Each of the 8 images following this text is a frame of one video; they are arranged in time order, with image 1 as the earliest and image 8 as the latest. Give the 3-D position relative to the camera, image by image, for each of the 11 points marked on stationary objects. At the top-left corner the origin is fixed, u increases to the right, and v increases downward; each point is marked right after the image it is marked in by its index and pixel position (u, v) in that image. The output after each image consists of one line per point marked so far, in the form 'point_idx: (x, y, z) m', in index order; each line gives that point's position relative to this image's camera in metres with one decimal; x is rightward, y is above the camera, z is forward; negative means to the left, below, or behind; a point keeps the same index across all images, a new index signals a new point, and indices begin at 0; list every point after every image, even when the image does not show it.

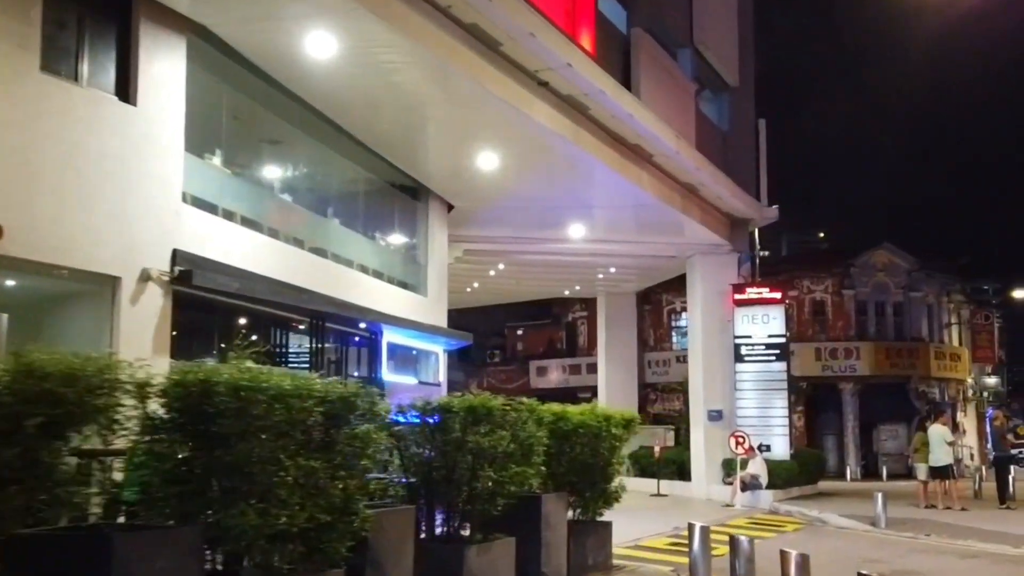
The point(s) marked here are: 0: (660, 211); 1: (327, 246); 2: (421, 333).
0: (+2.4, +1.3, +18.6) m
1: (-2.3, +0.5, +13.8) m
2: (-1.2, -0.6, +15.3) m
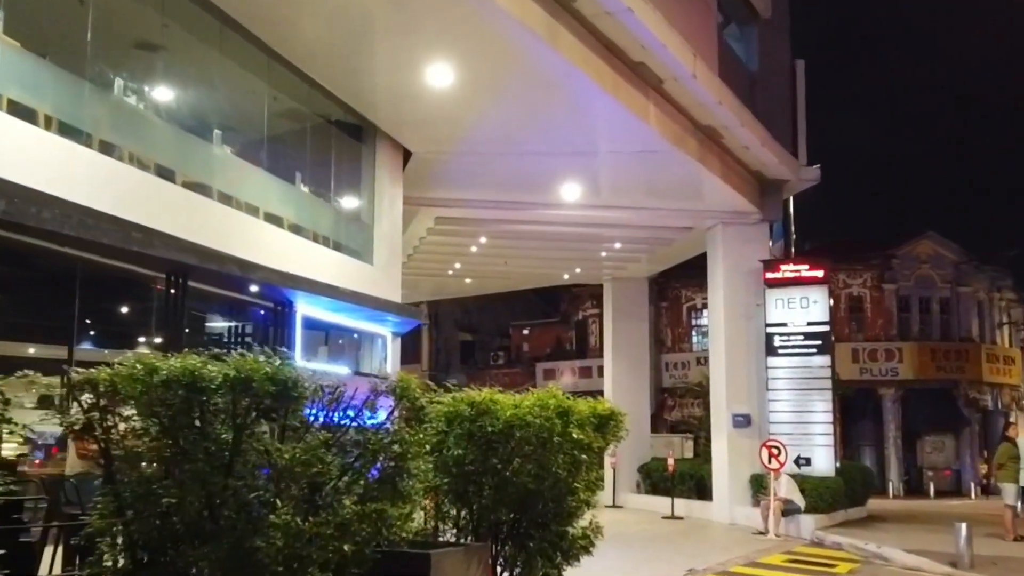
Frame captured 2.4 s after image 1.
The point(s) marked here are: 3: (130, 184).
0: (+2.1, +1.7, +14.8) m
1: (-2.8, +1.0, +10.1) m
2: (-1.7, -0.2, +11.6) m
3: (-3.0, +0.8, +8.6) m
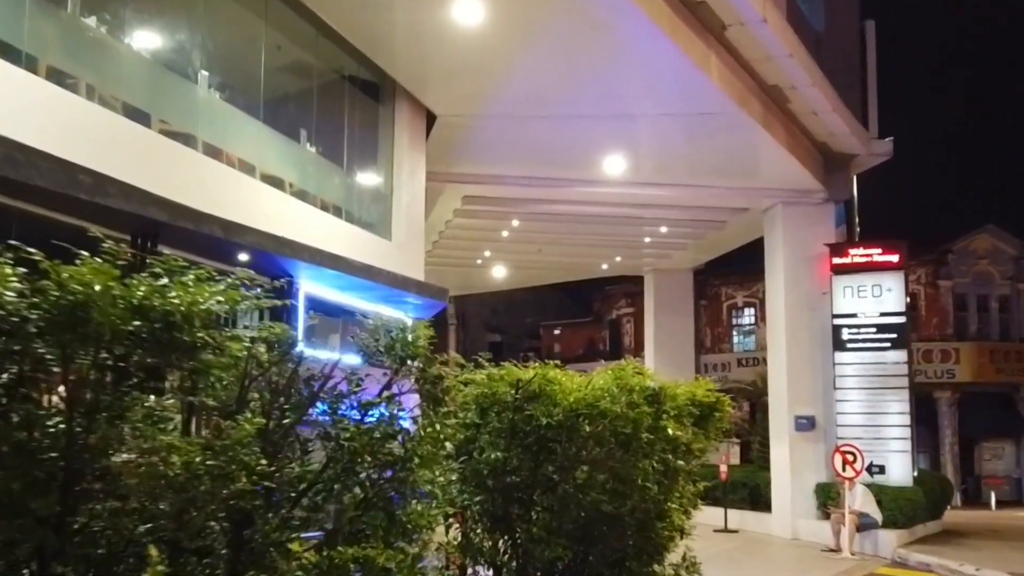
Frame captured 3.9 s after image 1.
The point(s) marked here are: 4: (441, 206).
0: (+2.5, +1.9, +13.0) m
1: (-2.4, +1.2, +8.4) m
2: (-1.3, 0.0, +9.9) m
3: (-2.7, +1.1, +6.9) m
4: (-1.1, +1.3, +16.7) m
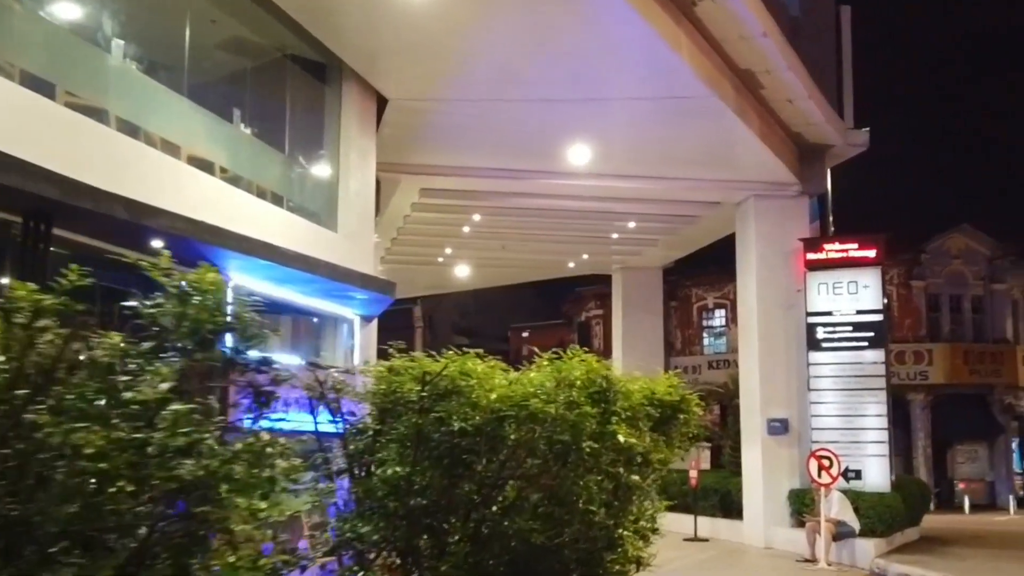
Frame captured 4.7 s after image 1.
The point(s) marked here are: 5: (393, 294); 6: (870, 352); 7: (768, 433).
0: (+2.0, +1.9, +12.3) m
1: (-2.8, +1.3, +7.6) m
2: (-1.7, +0.1, +9.1) m
3: (-3.0, +1.1, +6.1) m
4: (-1.6, +1.3, +15.9) m
5: (-1.1, -0.1, +10.3) m
6: (+4.8, -0.8, +14.6) m
7: (+3.5, -2.0, +14.9) m
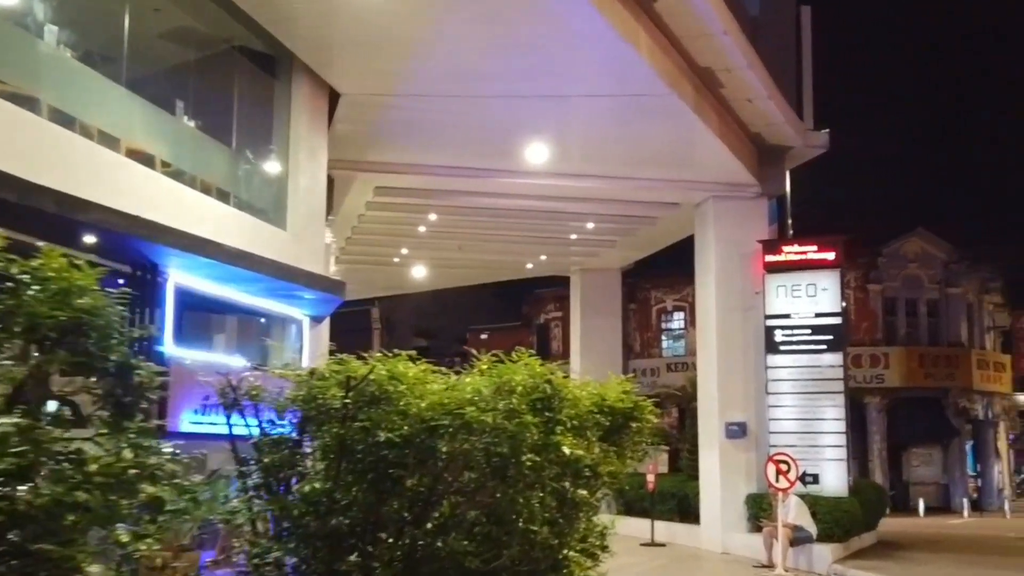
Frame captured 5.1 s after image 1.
0: (+1.6, +1.9, +12.1) m
1: (-3.1, +1.3, +7.2) m
2: (-2.1, +0.1, +8.7) m
3: (-3.3, +1.1, +5.7) m
4: (-2.3, +1.3, +15.5) m
5: (-1.5, -0.1, +10.0) m
6: (+4.2, -0.9, +14.5) m
7: (+2.9, -2.0, +14.8) m
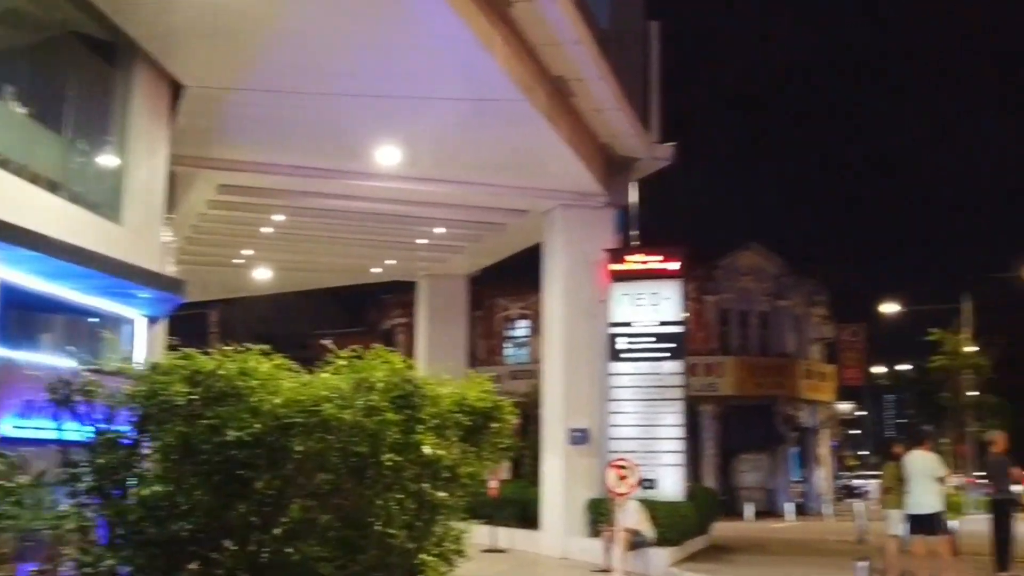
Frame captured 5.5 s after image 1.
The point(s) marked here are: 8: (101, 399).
0: (-0.1, +1.8, +12.1) m
1: (-4.0, +1.3, +6.6) m
2: (-3.2, +0.1, +8.3) m
3: (-4.0, +1.2, +5.1) m
4: (-4.4, +1.3, +15.0) m
5: (-2.9, 0.0, +9.6) m
6: (+2.1, -1.0, +14.9) m
7: (+0.8, -2.1, +14.9) m
8: (-2.4, -0.7, +6.5) m
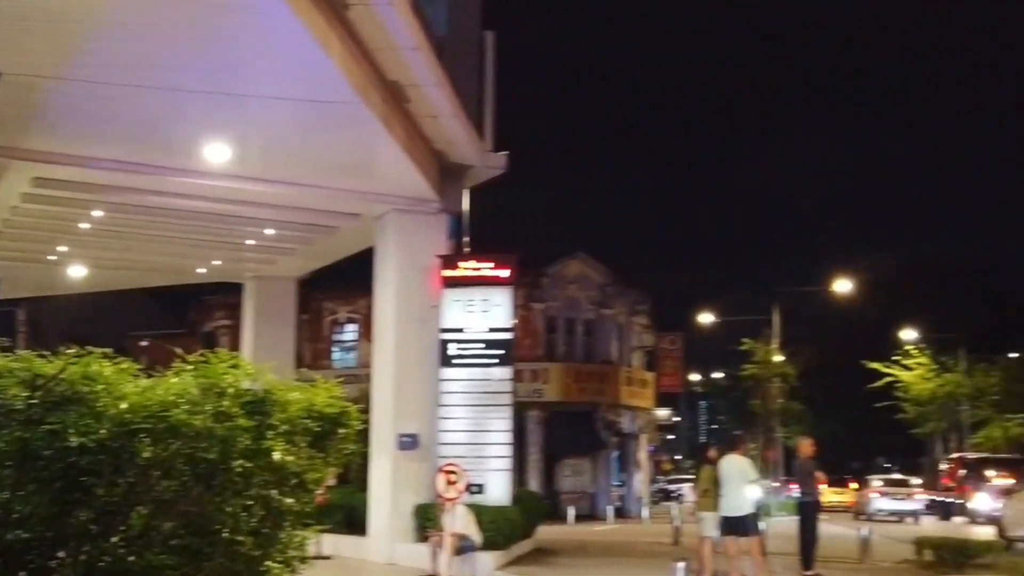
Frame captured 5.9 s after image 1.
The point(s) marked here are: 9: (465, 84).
0: (-1.9, +1.8, +12.0) m
1: (-4.9, +1.4, +6.0) m
2: (-4.4, +0.1, +7.7) m
3: (-4.7, +1.3, +4.5) m
4: (-6.6, +1.3, +14.2) m
5: (-4.3, 0.0, +9.1) m
6: (-0.2, -1.1, +15.1) m
7: (-1.5, -2.2, +14.9) m
8: (-3.4, -0.6, +6.1) m
9: (-0.6, +2.8, +14.9) m
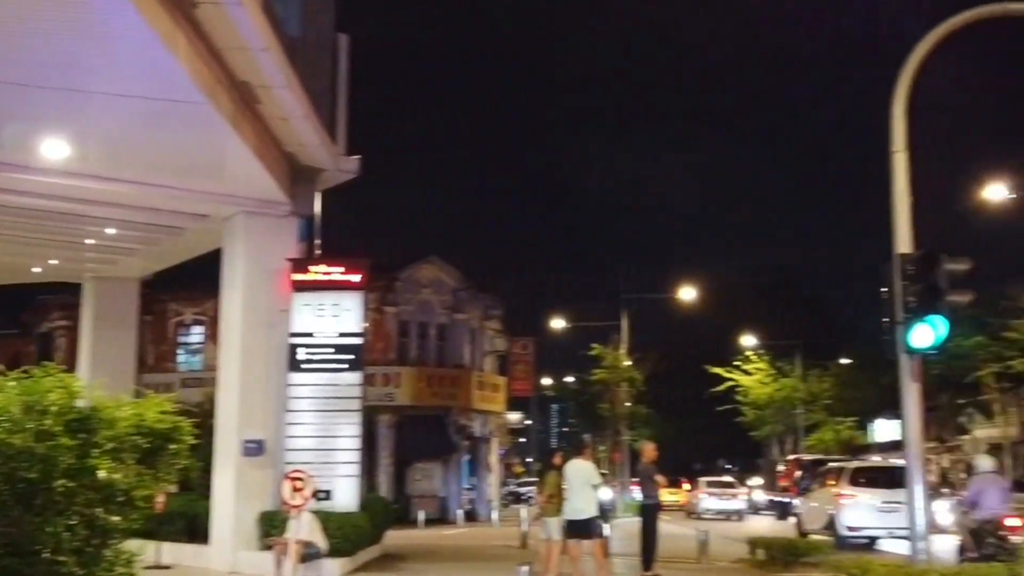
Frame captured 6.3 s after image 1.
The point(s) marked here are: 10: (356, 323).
0: (-3.5, +1.7, +11.7) m
1: (-5.7, +1.4, +5.3) m
2: (-5.4, +0.1, +7.1) m
3: (-5.2, +1.3, +3.9) m
4: (-8.4, +1.3, +13.3) m
5: (-5.5, 0.0, +8.5) m
6: (-2.2, -1.2, +15.0) m
7: (-3.6, -2.2, +14.6) m
8: (-4.2, -0.6, +5.7) m
9: (-2.6, +2.7, +14.7) m
10: (-2.1, -0.5, +15.0) m
